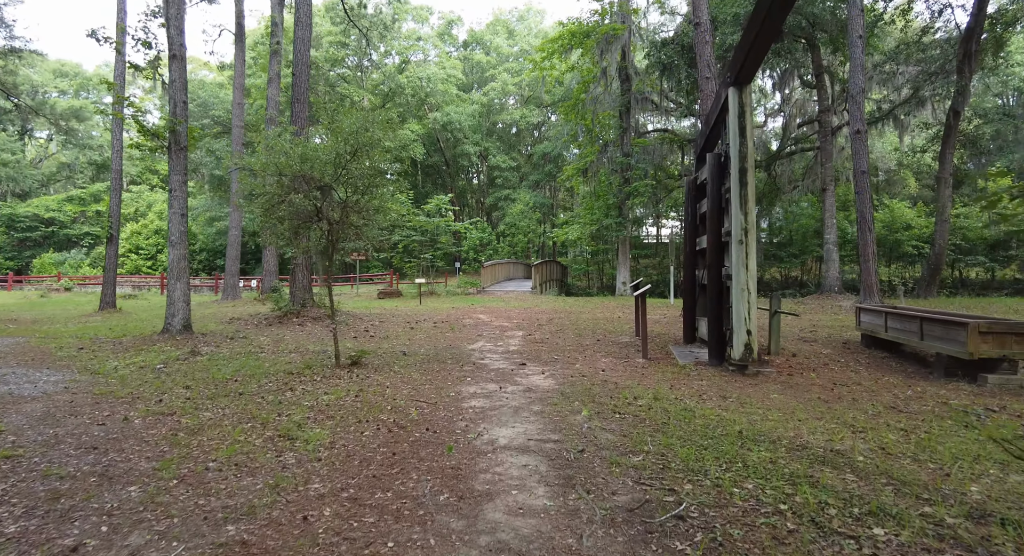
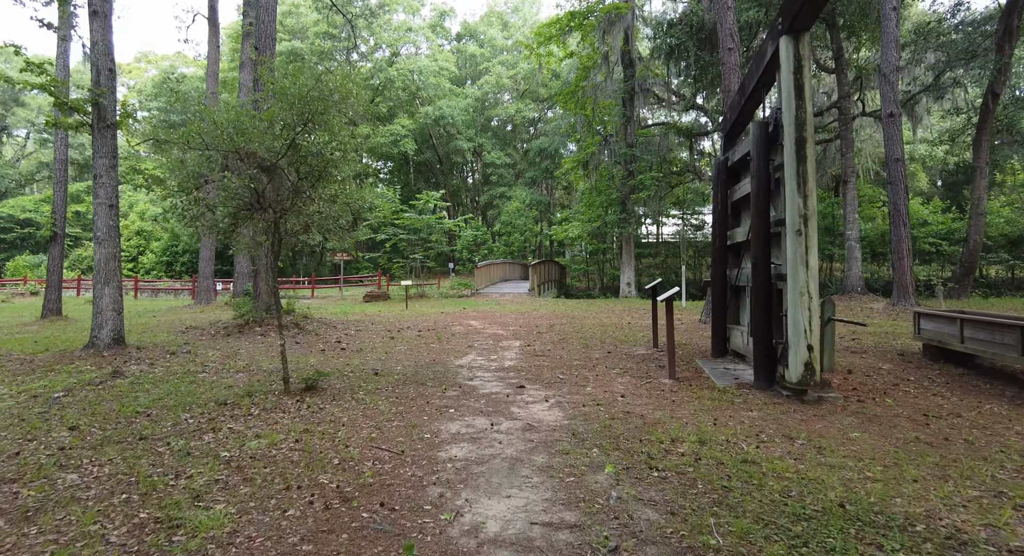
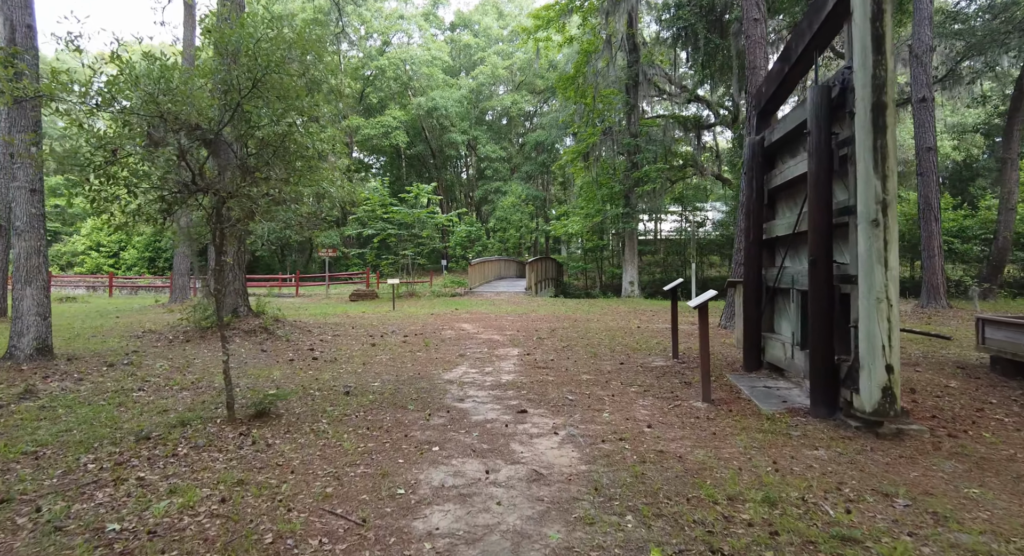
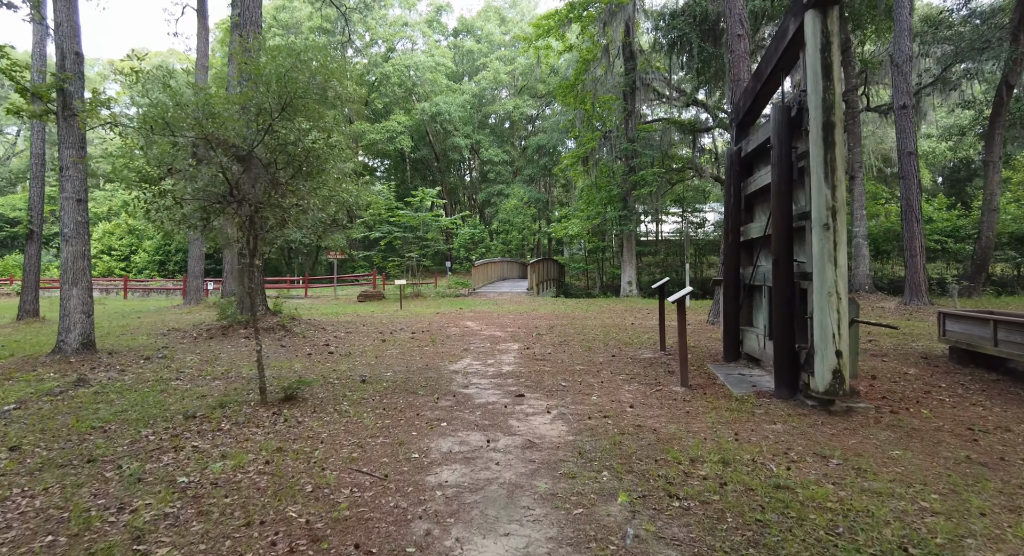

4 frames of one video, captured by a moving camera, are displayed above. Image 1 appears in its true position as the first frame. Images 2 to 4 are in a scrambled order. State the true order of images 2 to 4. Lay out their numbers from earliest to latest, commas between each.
2, 4, 3
